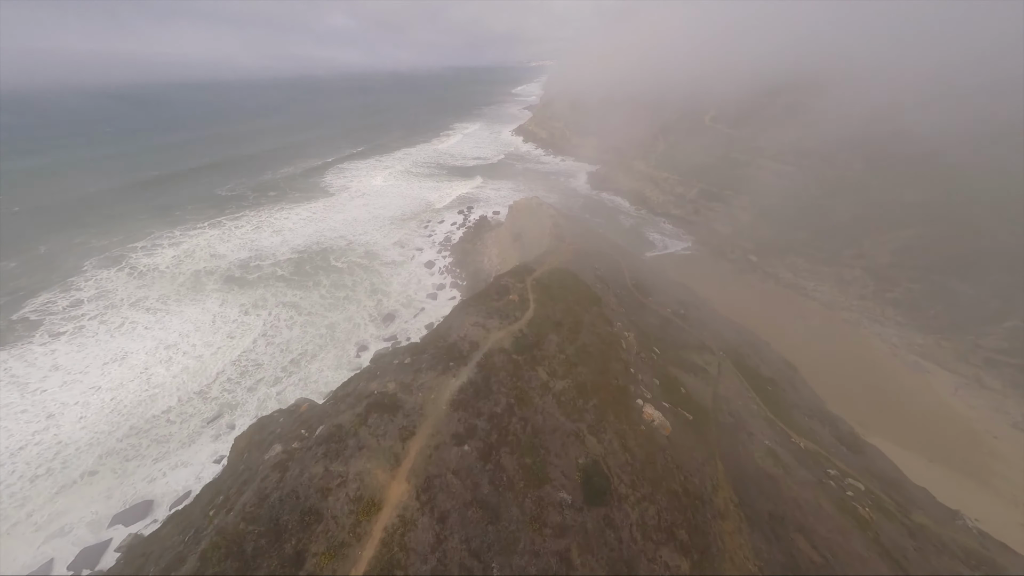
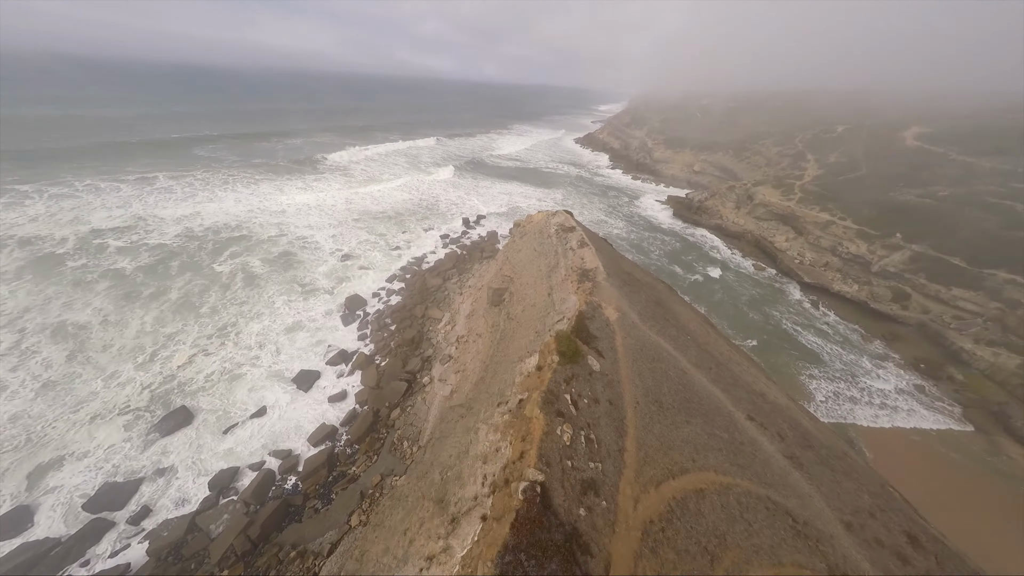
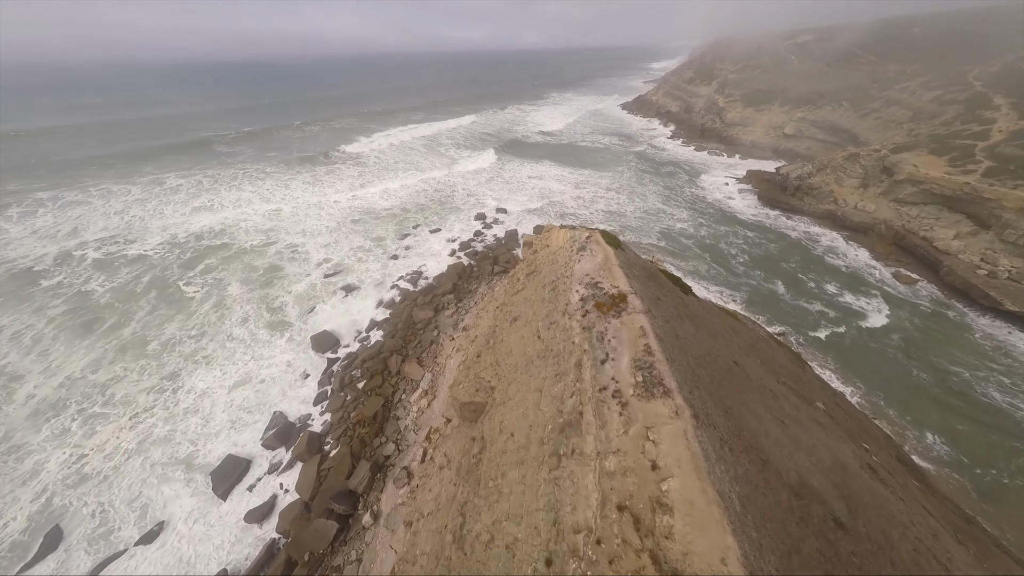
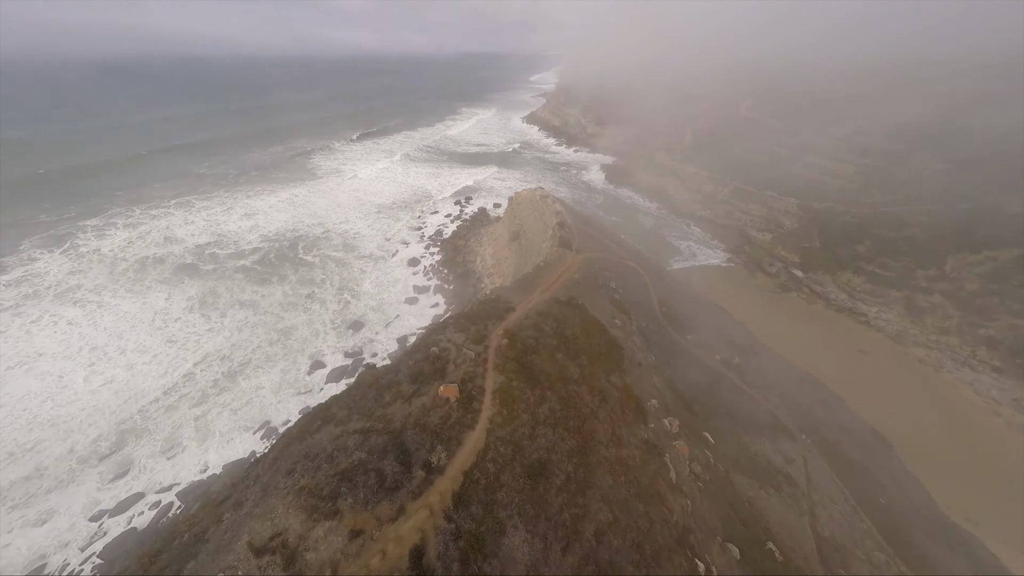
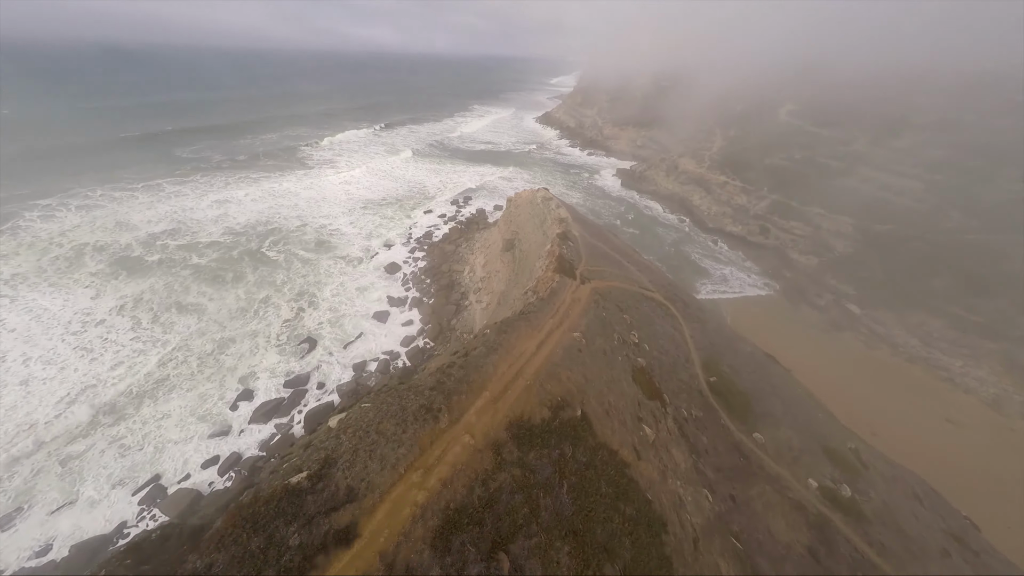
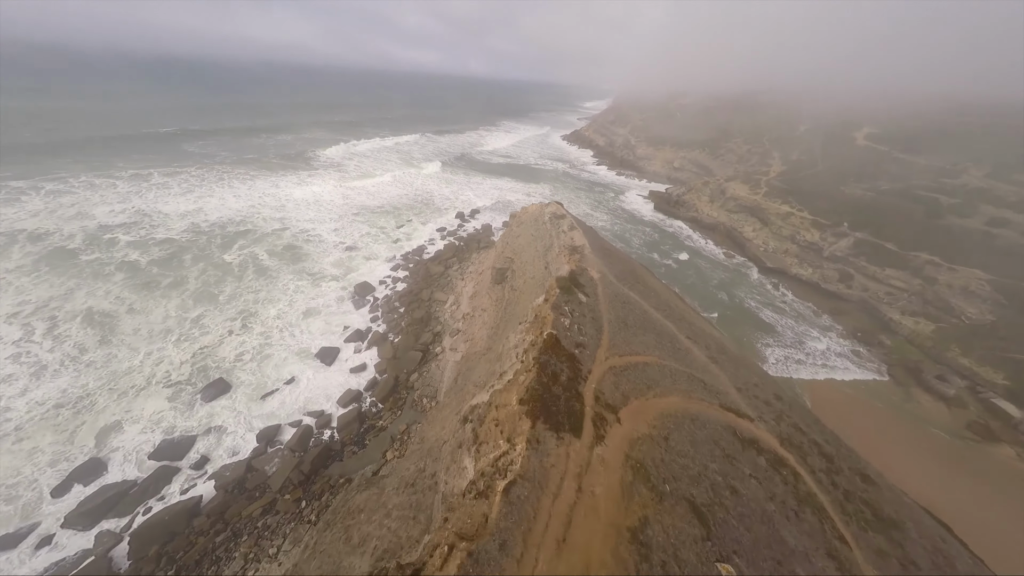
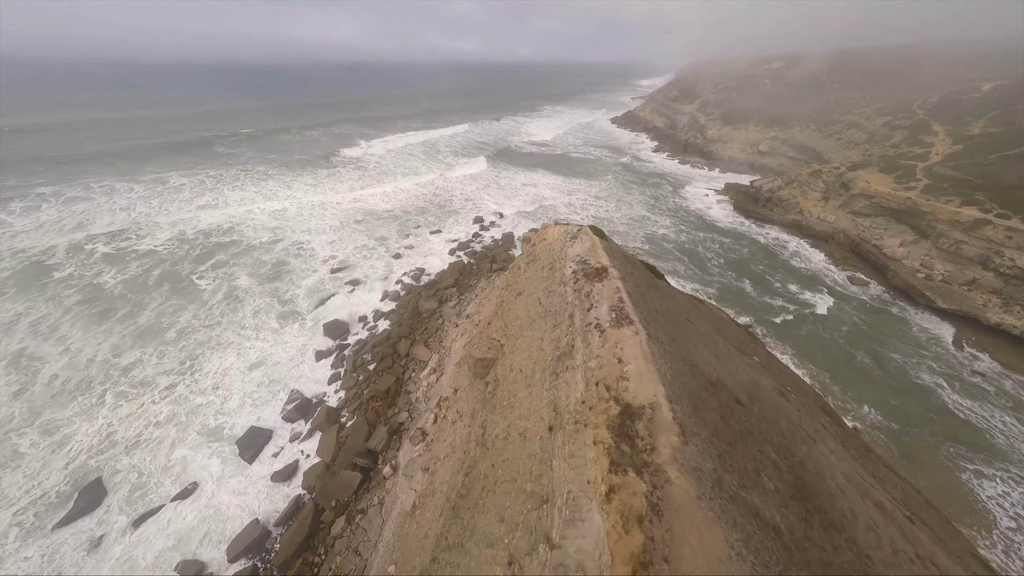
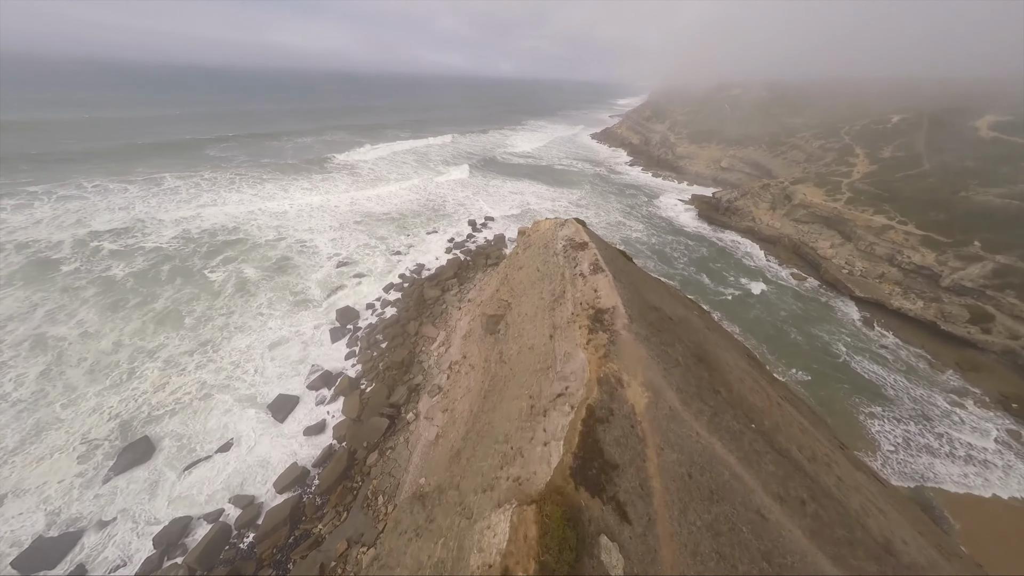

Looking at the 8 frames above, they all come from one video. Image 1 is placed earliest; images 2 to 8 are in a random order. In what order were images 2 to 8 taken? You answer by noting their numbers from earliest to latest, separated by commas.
4, 5, 6, 2, 8, 7, 3
